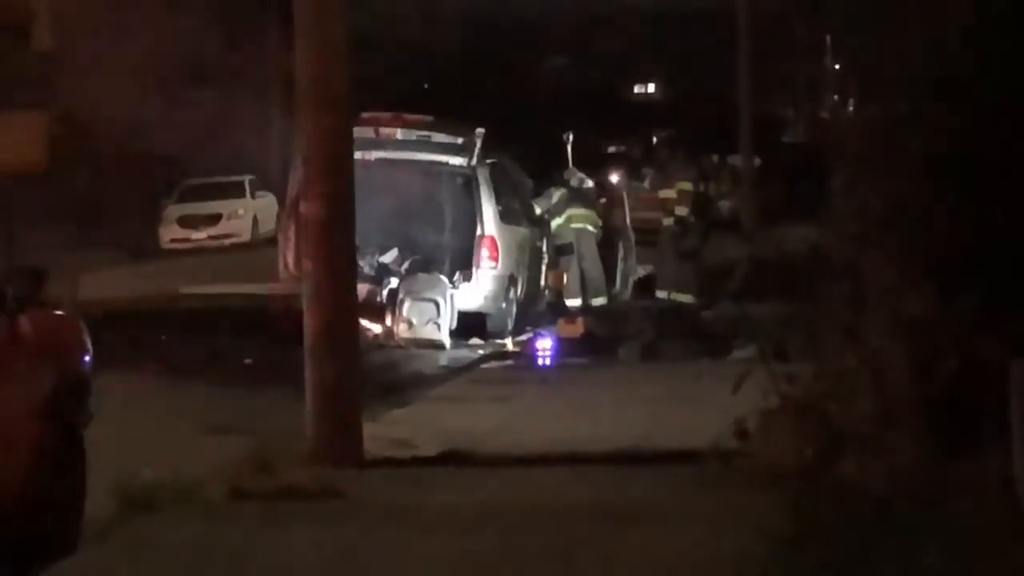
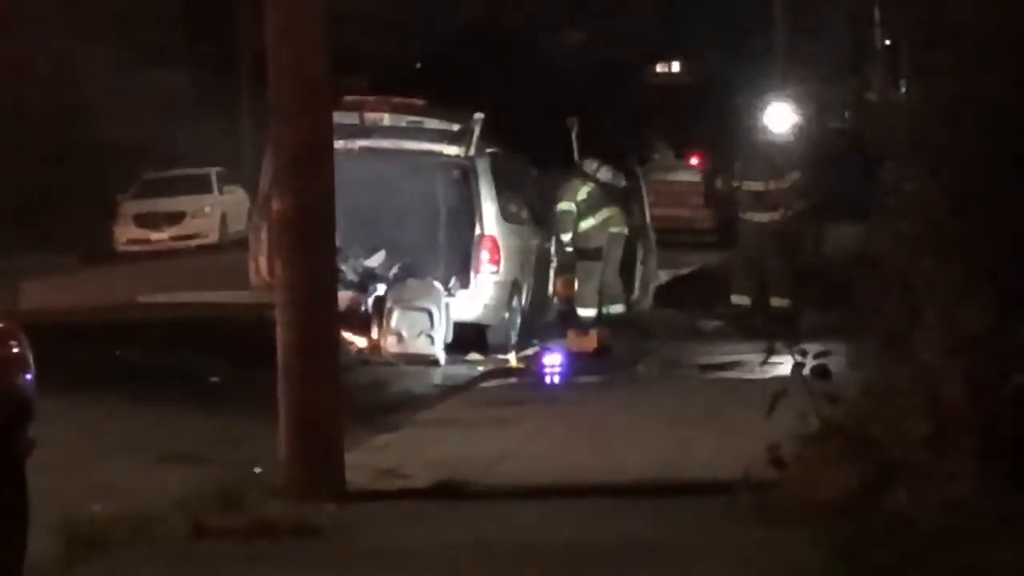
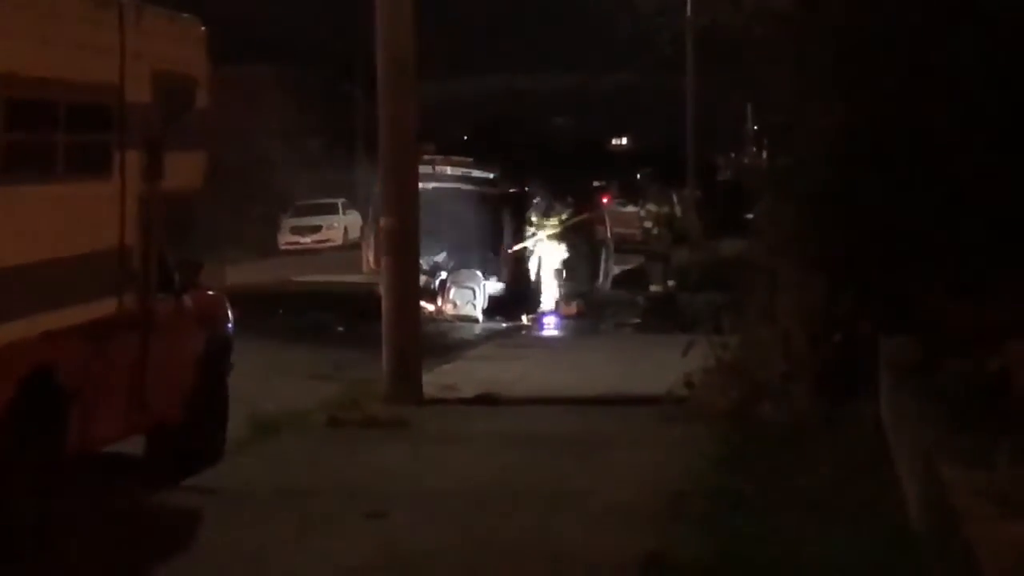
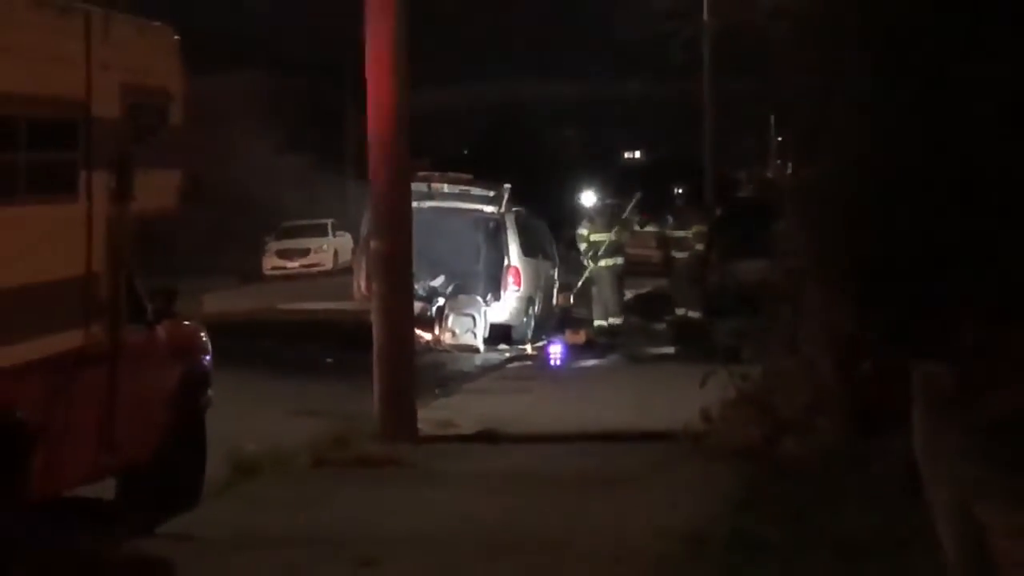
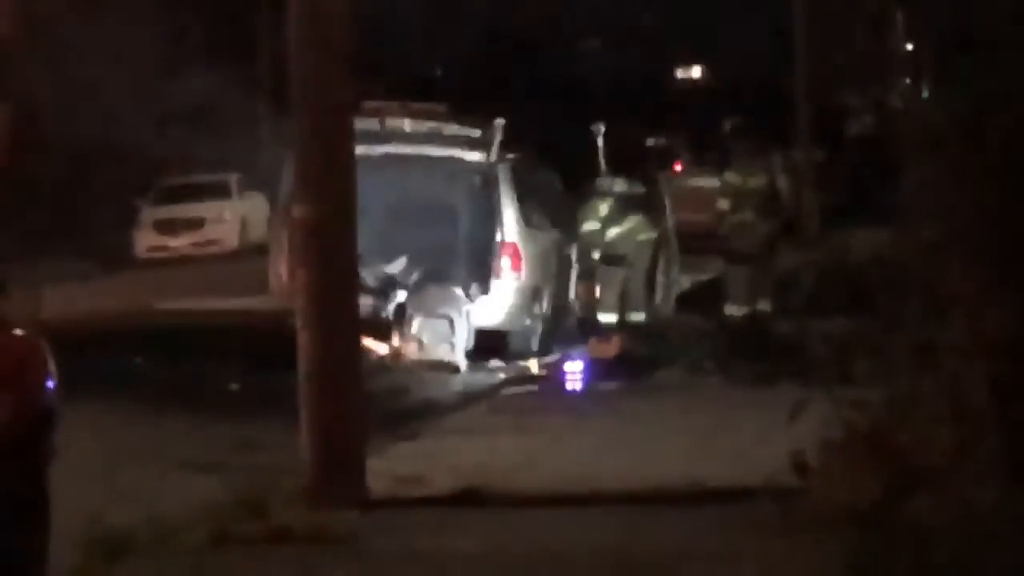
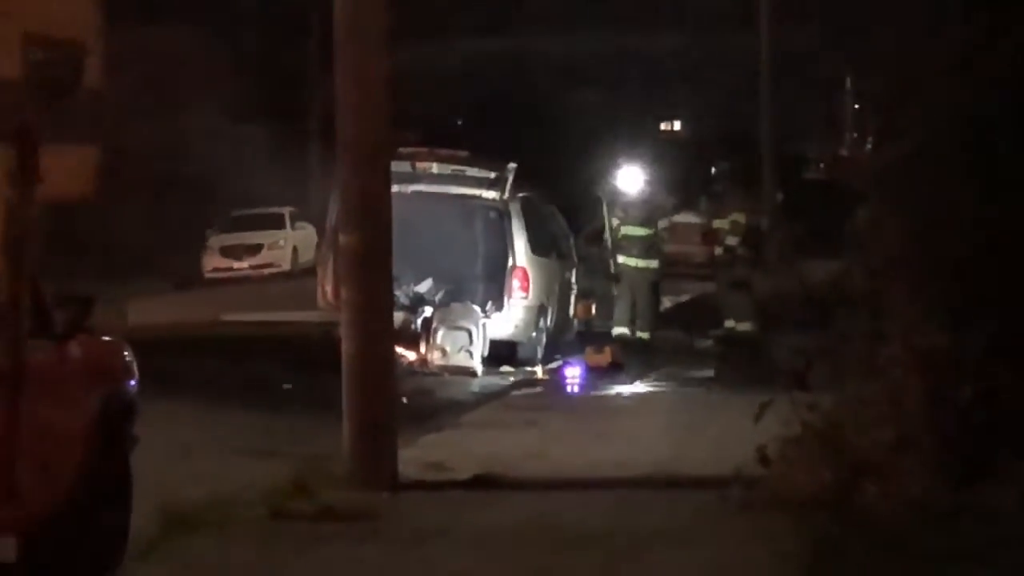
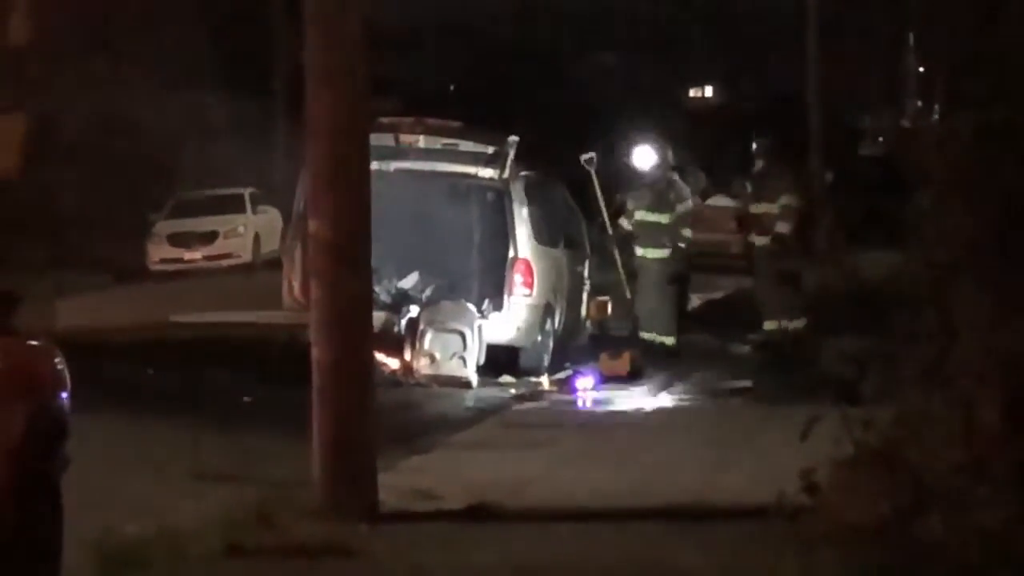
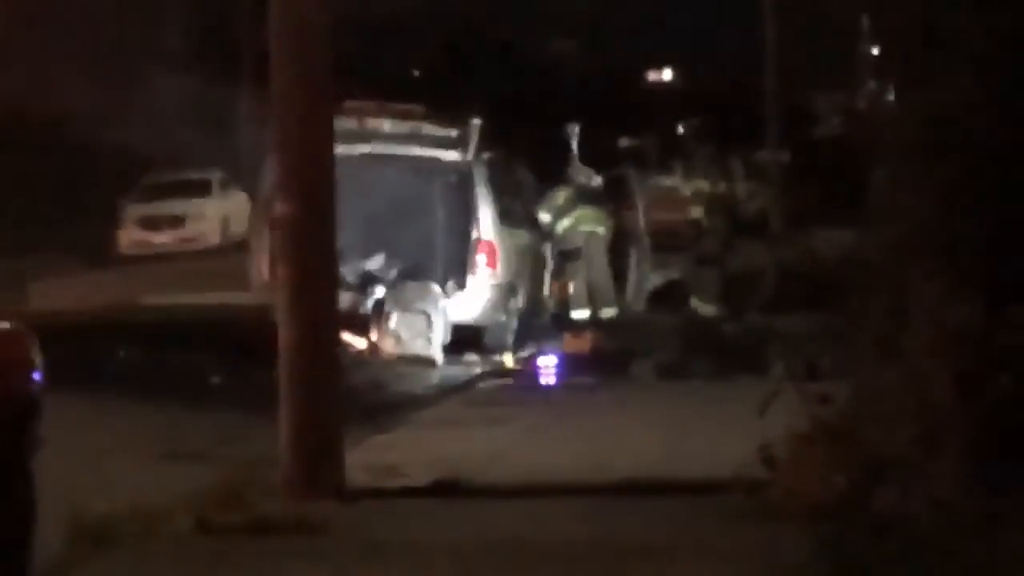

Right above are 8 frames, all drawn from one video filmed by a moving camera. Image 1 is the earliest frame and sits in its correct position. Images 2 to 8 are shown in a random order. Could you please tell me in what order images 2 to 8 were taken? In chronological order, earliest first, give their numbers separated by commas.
8, 5, 2, 7, 6, 4, 3
